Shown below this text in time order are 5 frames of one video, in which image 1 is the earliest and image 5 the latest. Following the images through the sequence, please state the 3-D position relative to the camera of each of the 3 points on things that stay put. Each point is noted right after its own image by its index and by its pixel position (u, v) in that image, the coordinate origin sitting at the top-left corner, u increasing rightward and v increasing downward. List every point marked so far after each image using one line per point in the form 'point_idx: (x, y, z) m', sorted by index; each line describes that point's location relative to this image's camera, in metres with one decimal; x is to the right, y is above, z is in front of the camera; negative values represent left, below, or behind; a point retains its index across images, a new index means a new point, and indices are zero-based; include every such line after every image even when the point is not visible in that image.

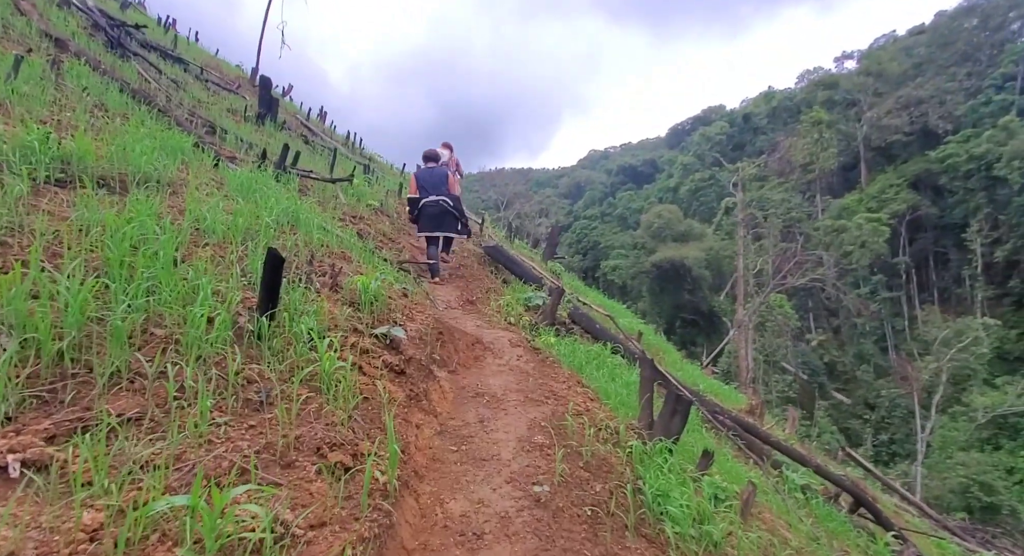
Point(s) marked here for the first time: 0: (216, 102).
0: (-6.3, +3.6, +9.8) m
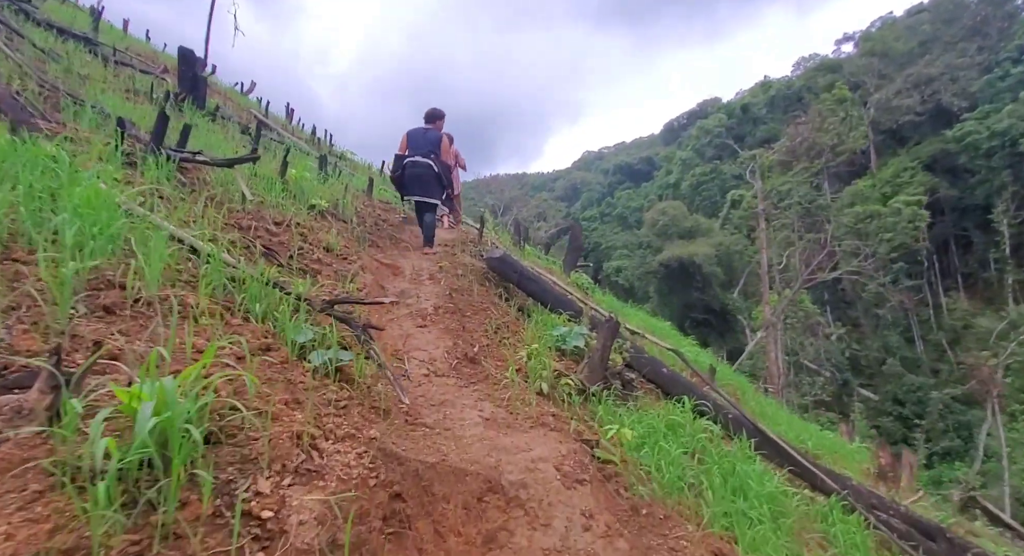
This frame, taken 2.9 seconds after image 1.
0: (-6.2, +2.9, +7.2) m
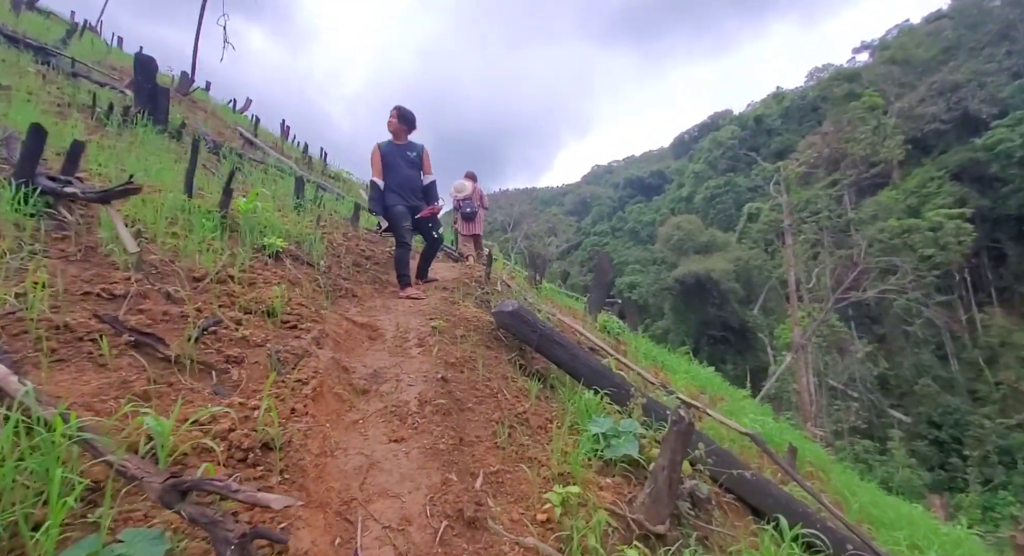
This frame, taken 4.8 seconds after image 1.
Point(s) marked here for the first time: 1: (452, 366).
0: (-6.1, +2.3, +6.0) m
1: (-0.4, -0.6, +3.6) m
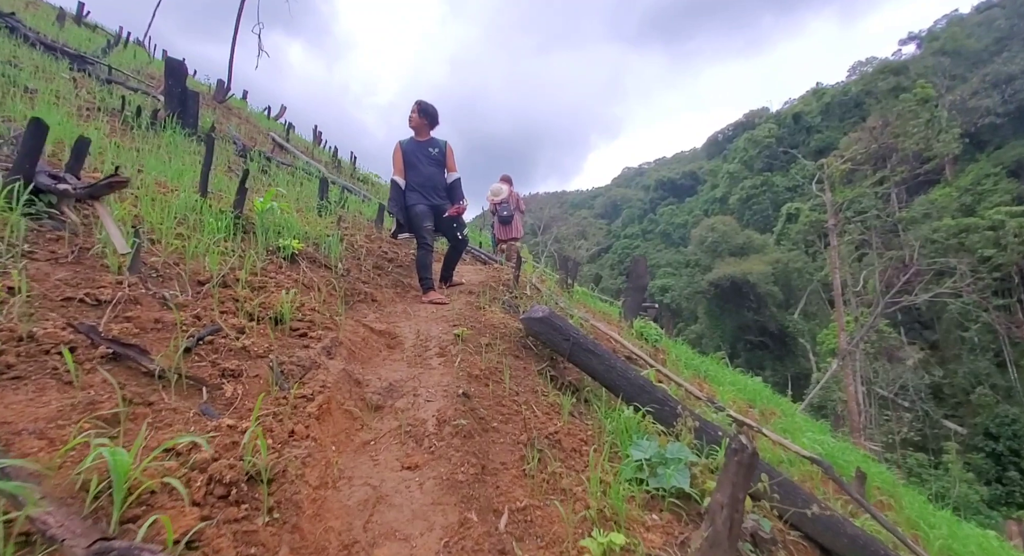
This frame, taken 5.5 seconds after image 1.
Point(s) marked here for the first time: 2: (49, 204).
0: (-5.7, +2.2, +6.0) m
1: (-0.2, -0.7, +3.2) m
2: (-2.8, +0.5, +3.0) m
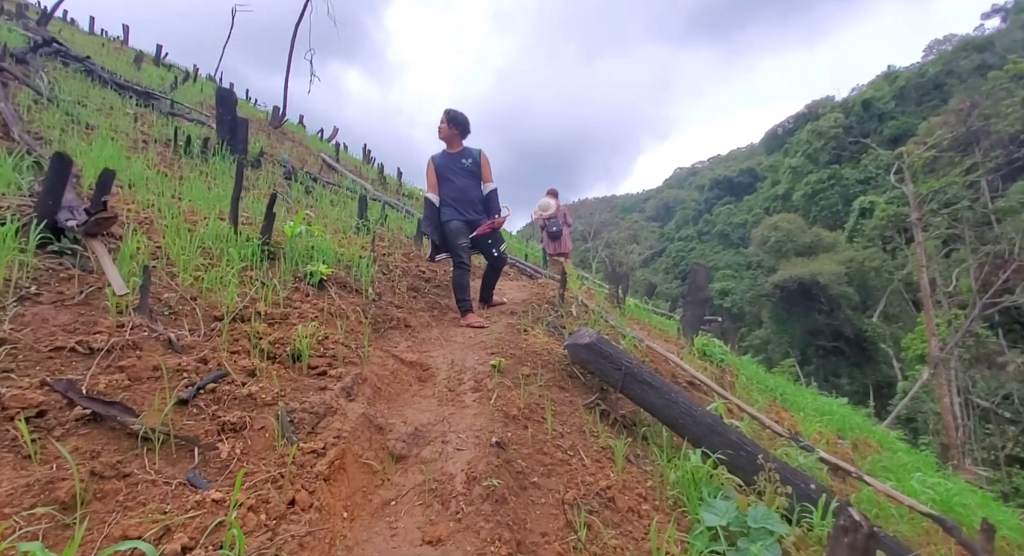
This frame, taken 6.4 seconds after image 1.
0: (-5.2, +1.9, +6.2) m
1: (0.0, -0.8, +2.8) m
2: (-2.6, +0.2, +2.9) m
